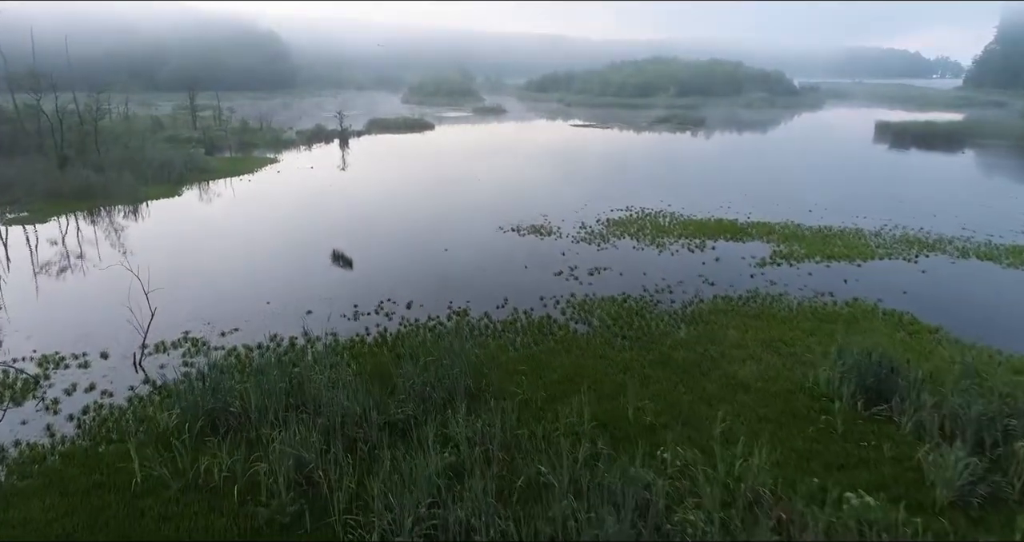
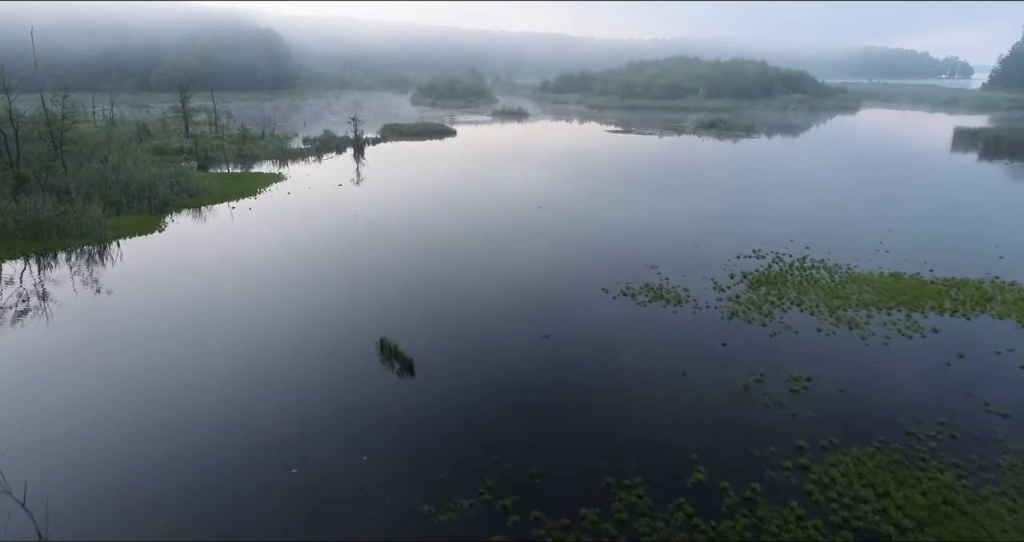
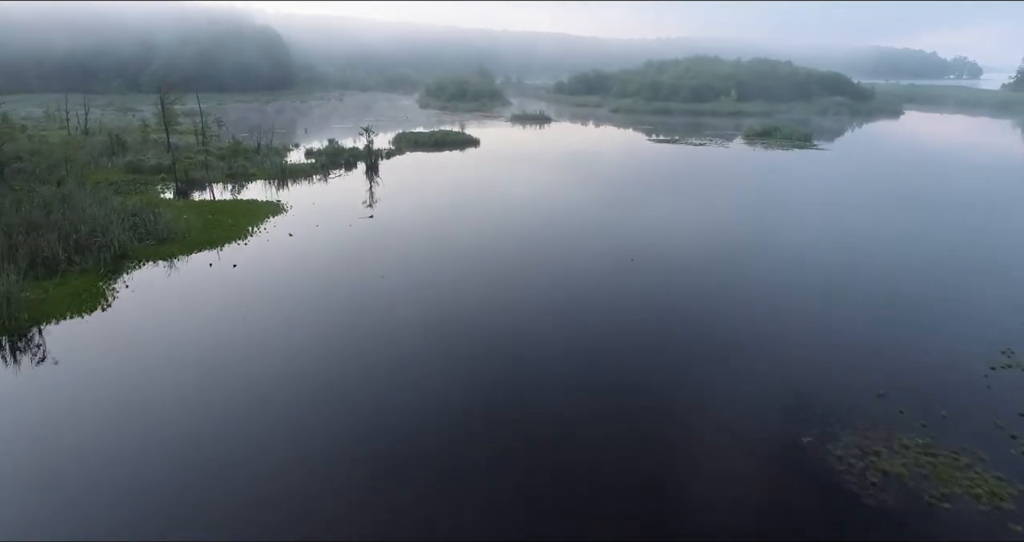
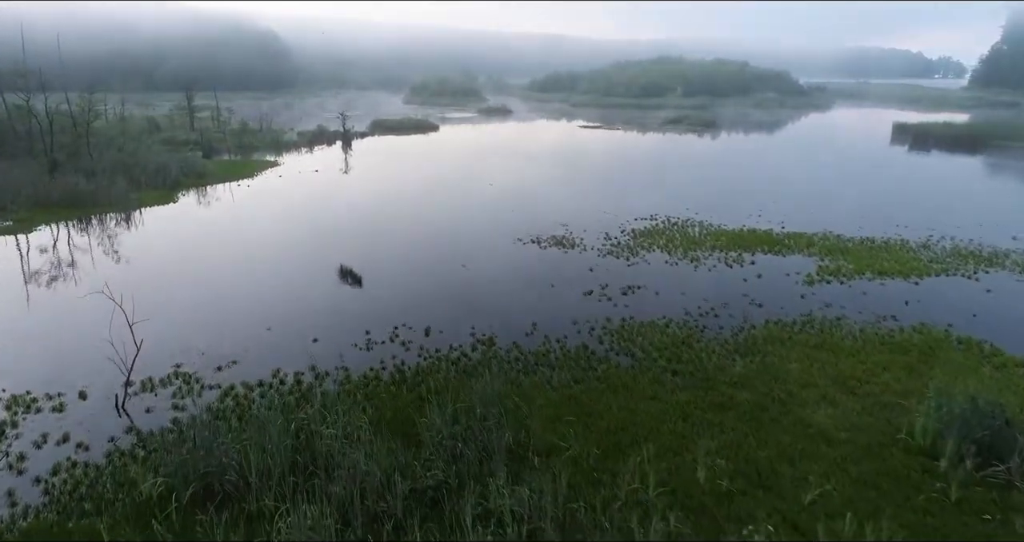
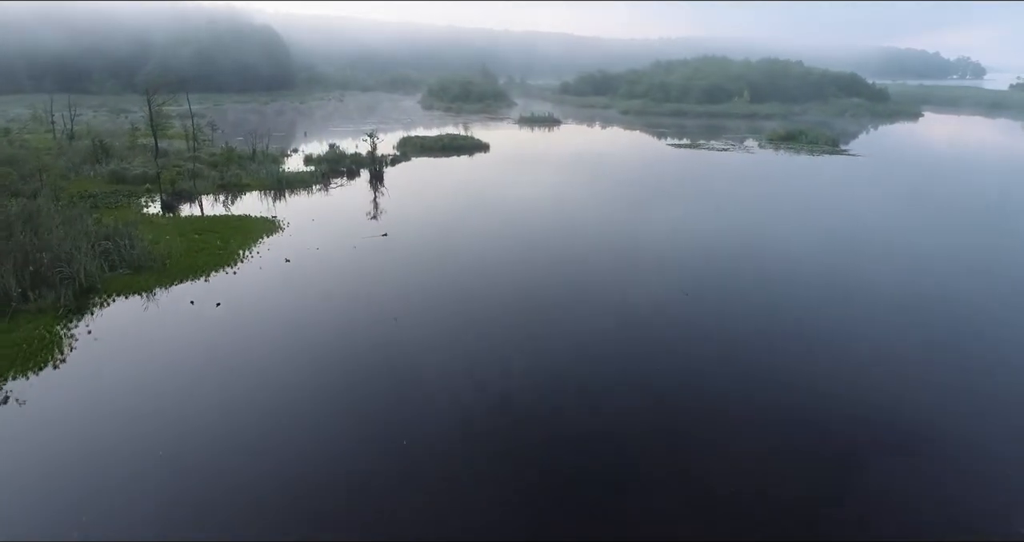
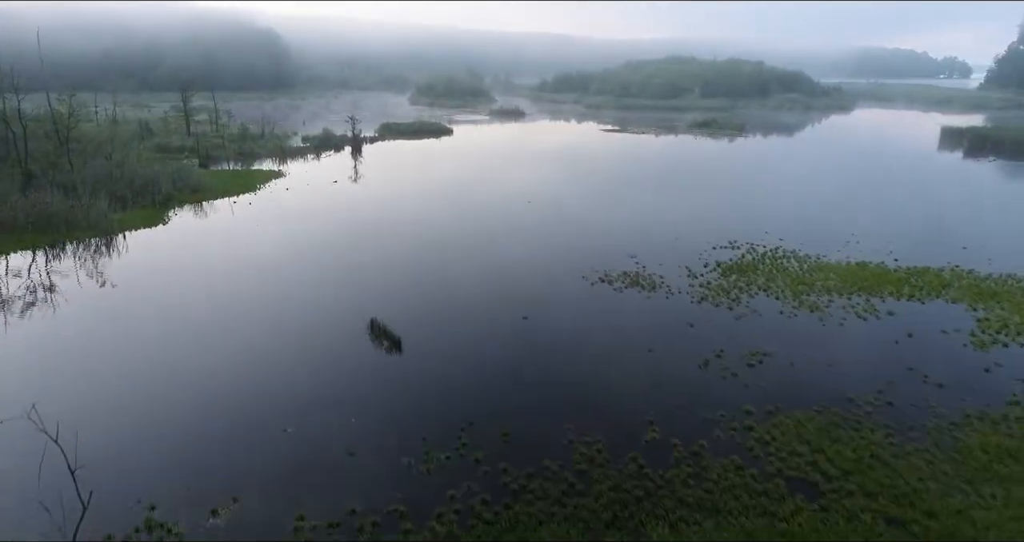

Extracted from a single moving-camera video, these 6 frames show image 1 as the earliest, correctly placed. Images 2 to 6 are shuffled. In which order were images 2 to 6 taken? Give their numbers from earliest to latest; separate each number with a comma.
4, 6, 2, 3, 5
